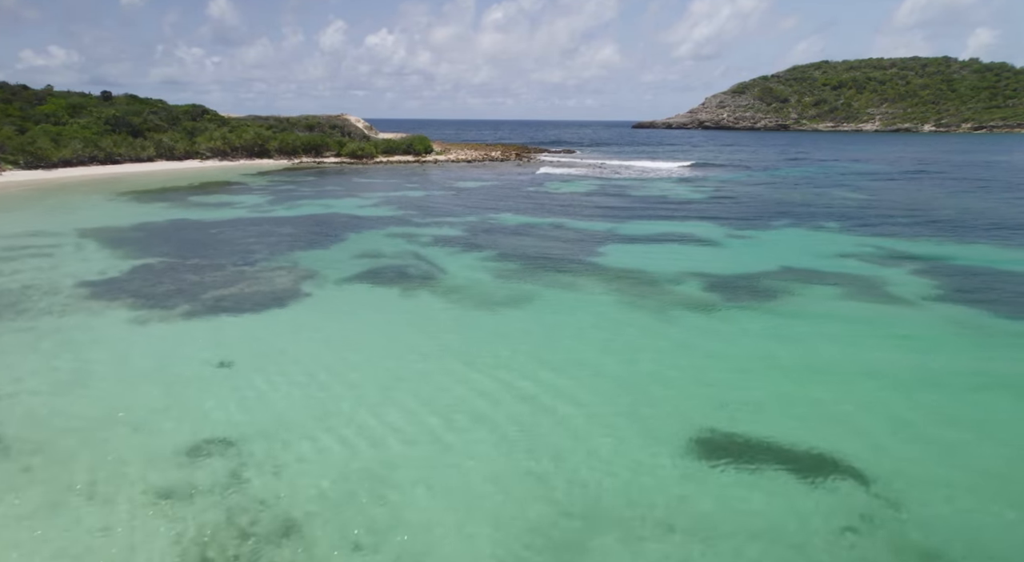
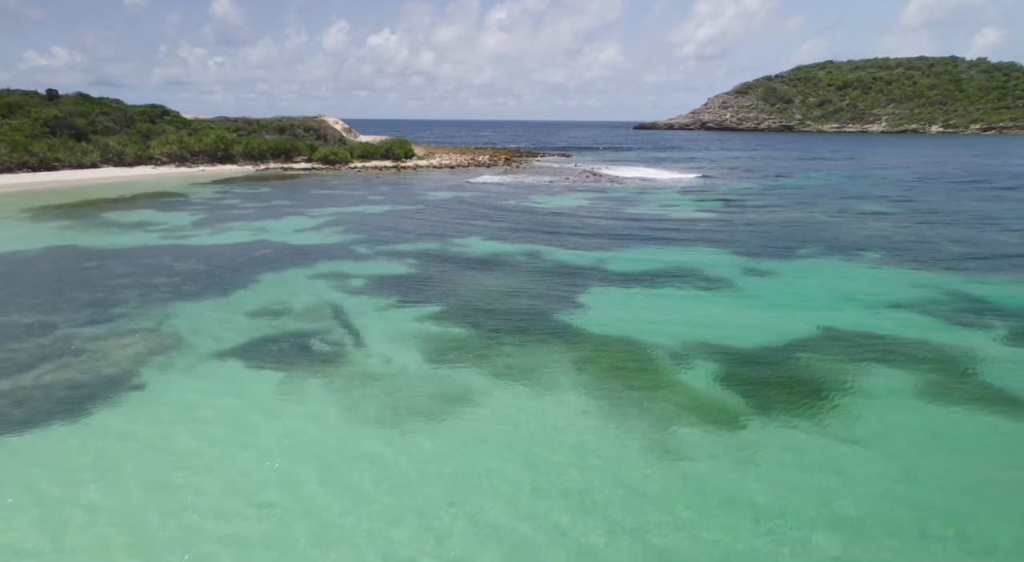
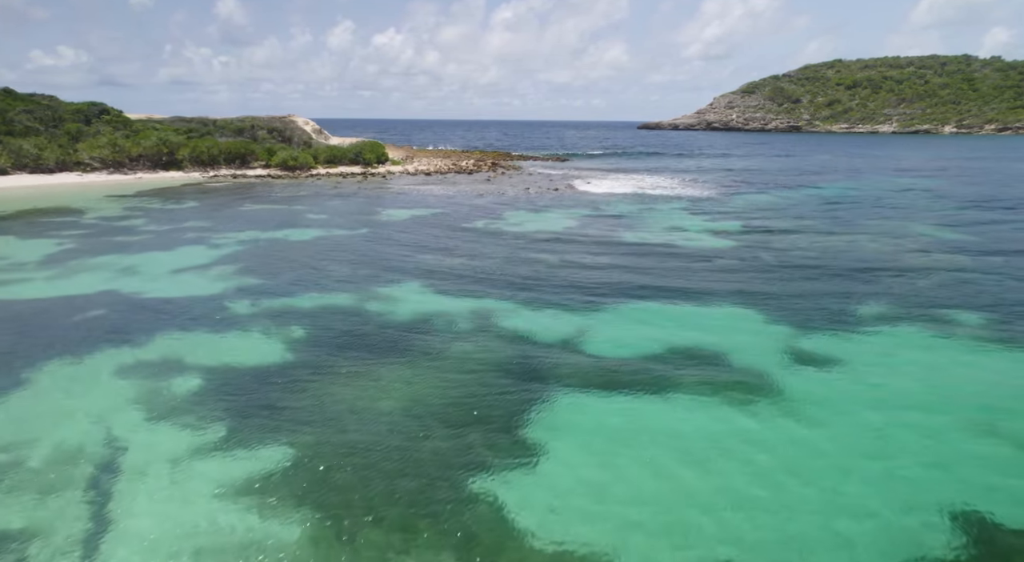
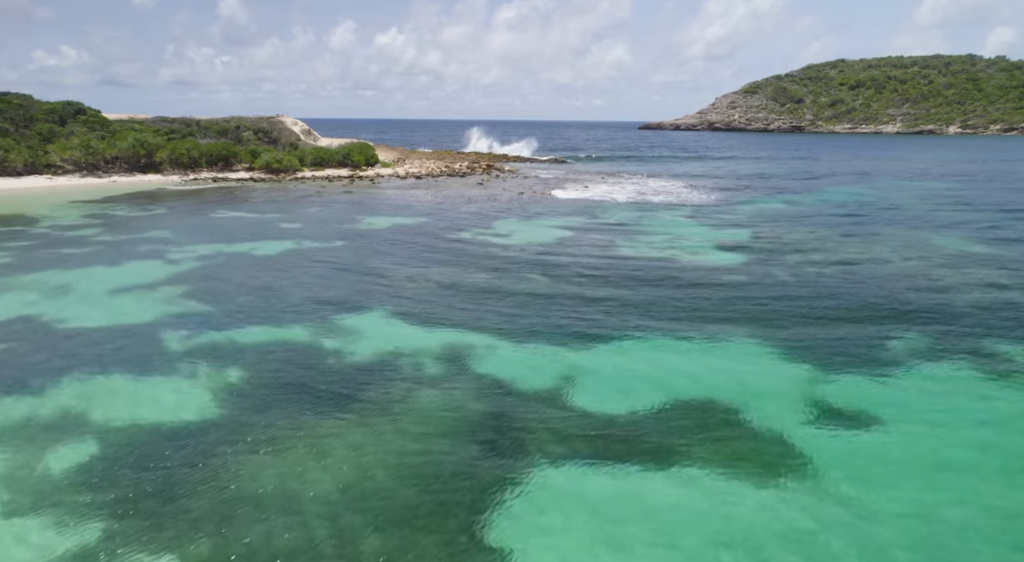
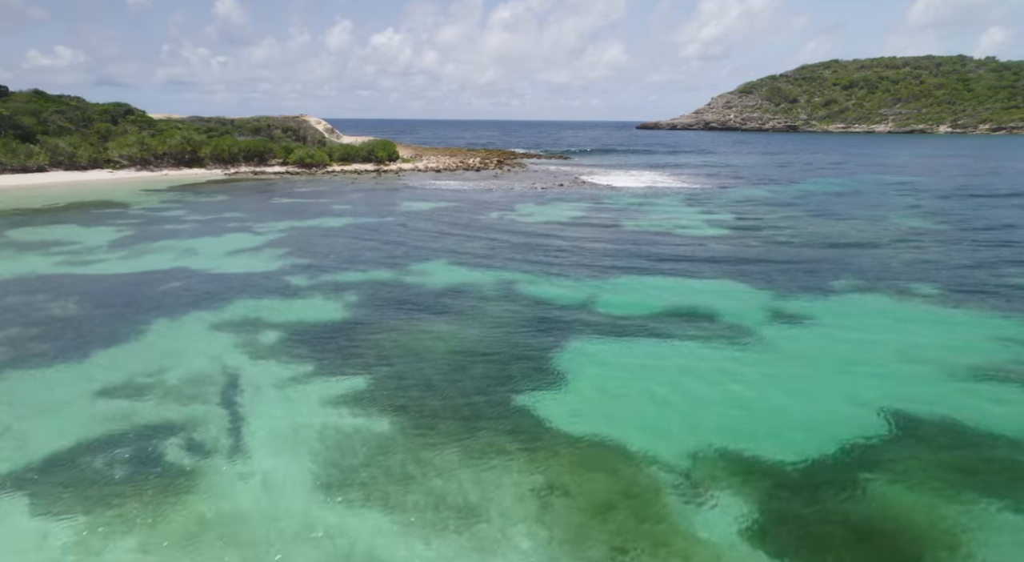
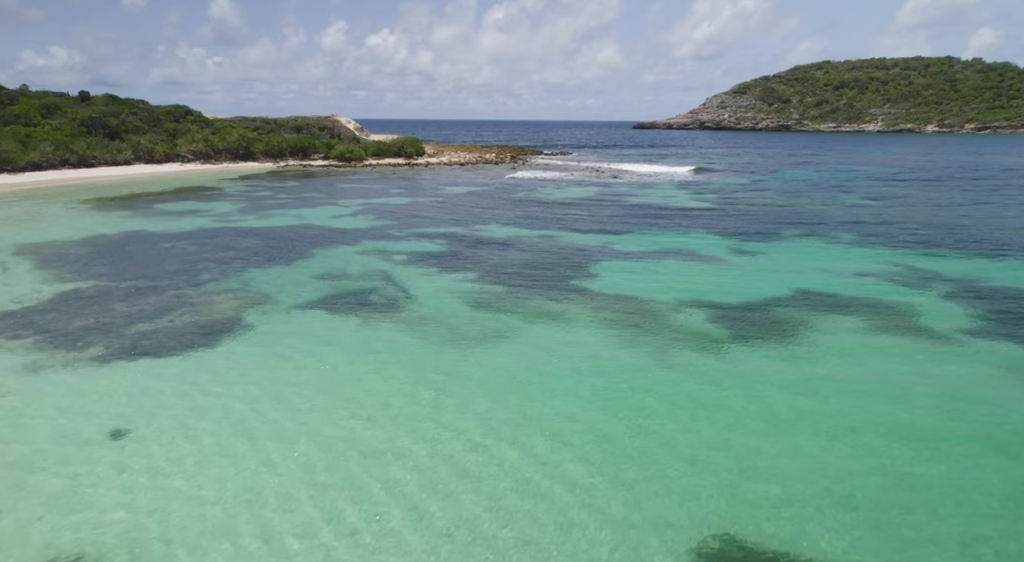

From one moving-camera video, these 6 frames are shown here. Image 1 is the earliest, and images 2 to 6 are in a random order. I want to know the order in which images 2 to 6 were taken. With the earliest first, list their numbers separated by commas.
6, 2, 5, 3, 4
